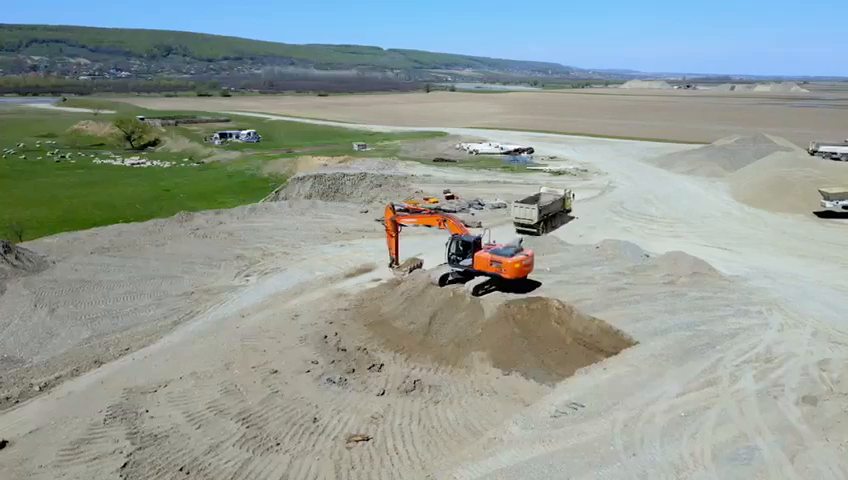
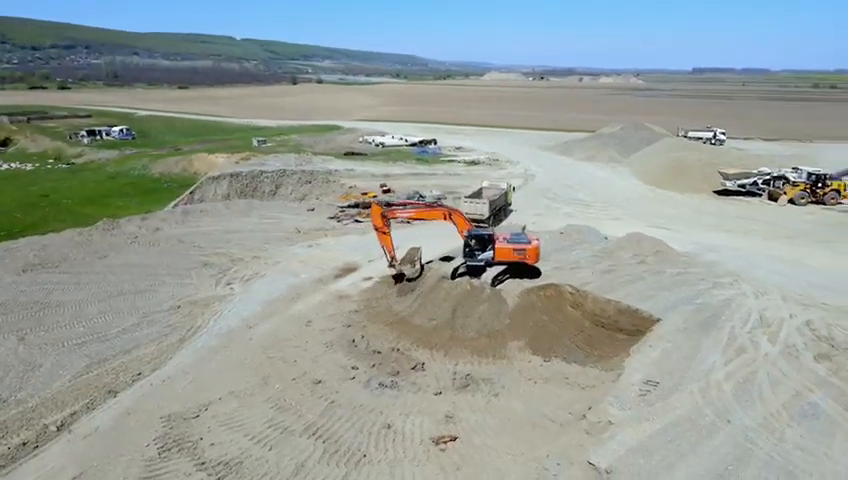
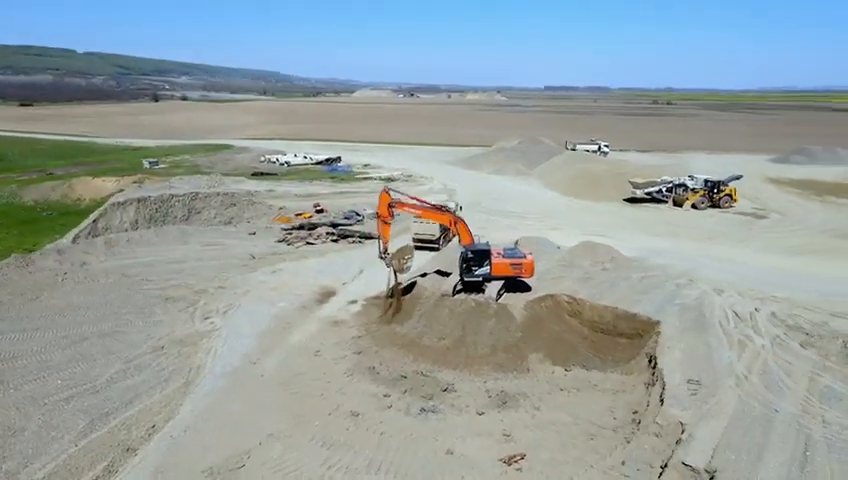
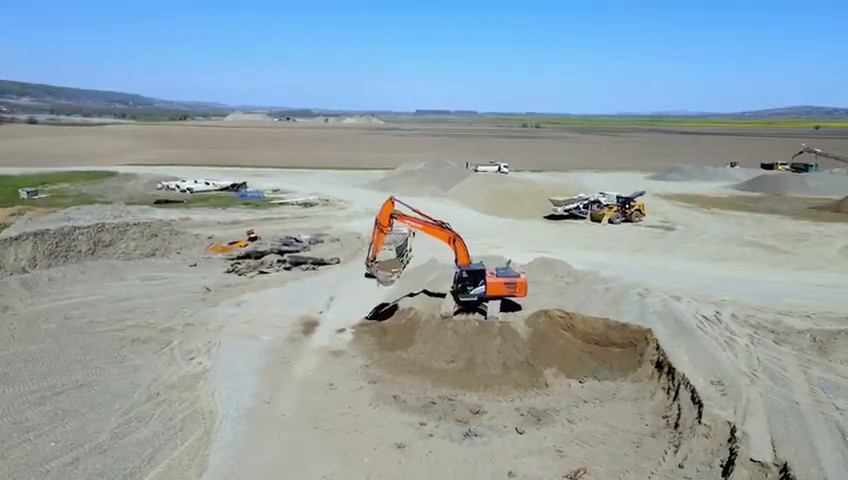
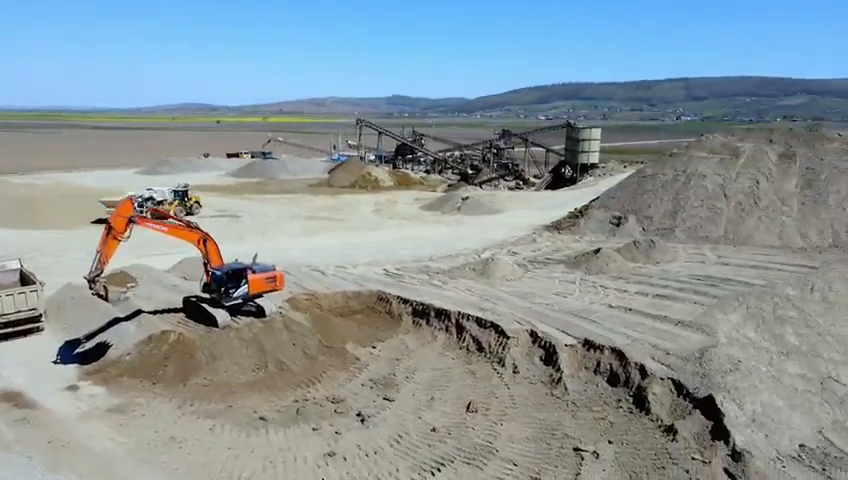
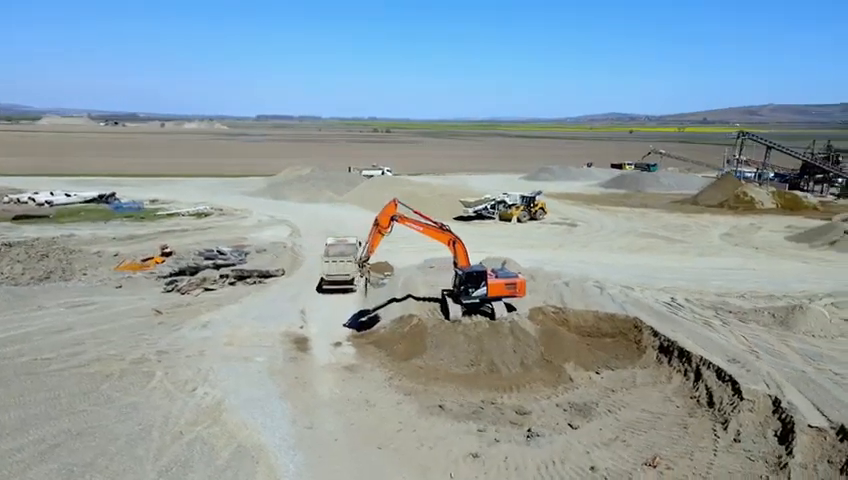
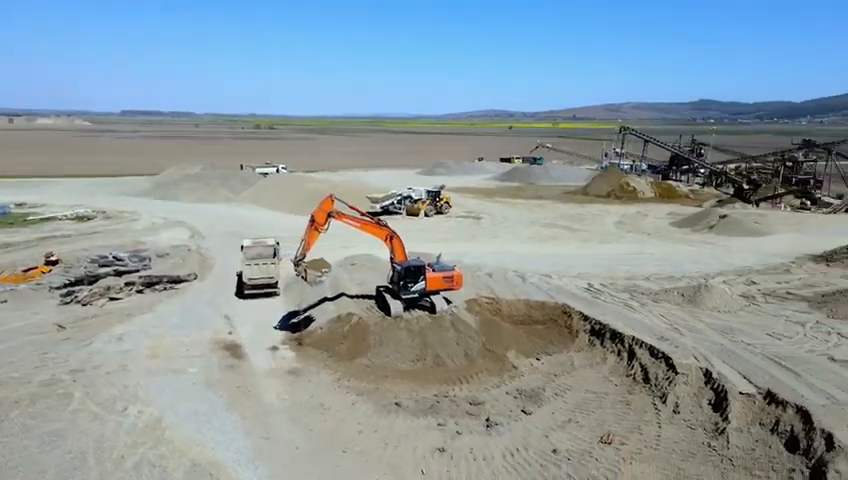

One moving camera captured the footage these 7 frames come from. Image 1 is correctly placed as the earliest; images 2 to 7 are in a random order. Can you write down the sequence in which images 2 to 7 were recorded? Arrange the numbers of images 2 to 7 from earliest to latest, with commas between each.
2, 3, 4, 6, 7, 5
